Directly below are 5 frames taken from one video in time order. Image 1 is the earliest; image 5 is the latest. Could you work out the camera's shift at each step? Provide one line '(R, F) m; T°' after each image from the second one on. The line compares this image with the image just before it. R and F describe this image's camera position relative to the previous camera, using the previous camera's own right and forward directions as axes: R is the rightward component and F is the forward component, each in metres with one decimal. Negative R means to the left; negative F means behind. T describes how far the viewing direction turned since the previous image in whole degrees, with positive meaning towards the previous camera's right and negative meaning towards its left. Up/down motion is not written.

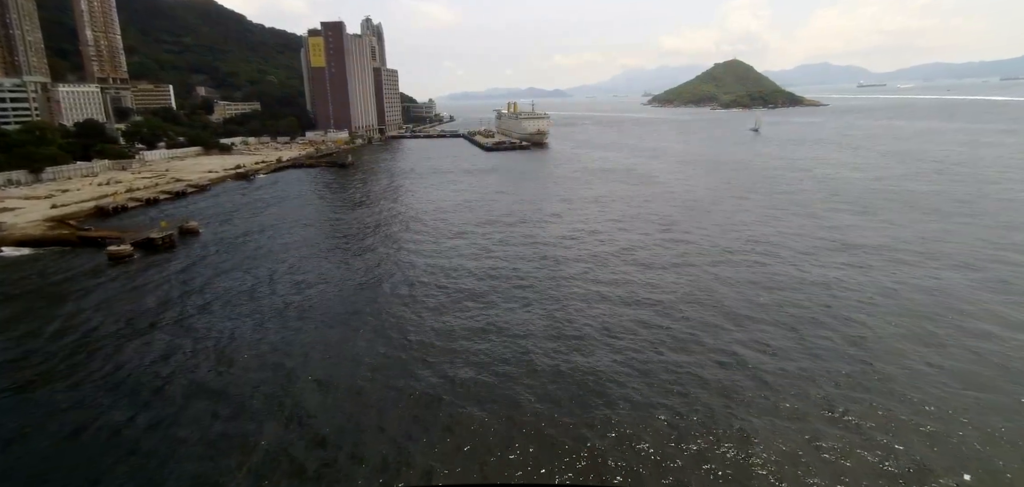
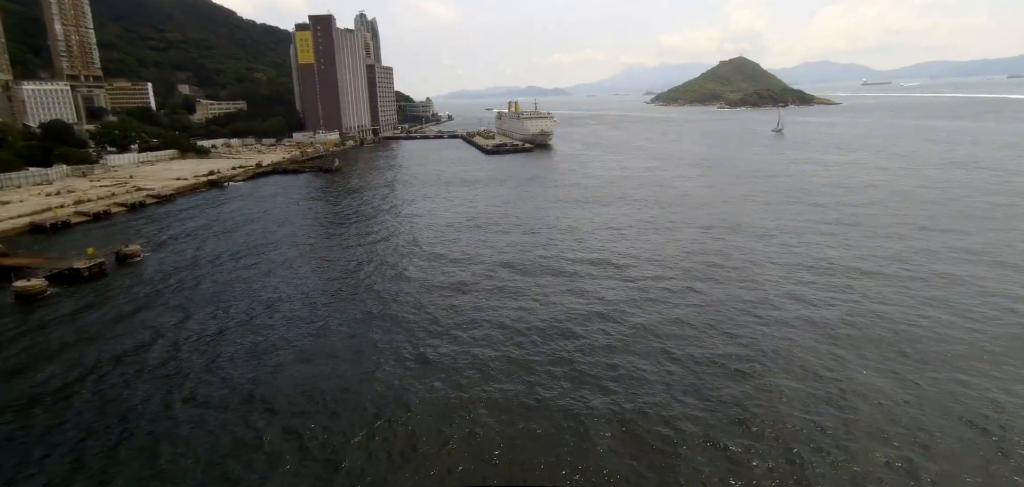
(-0.4, +4.1) m; 0°
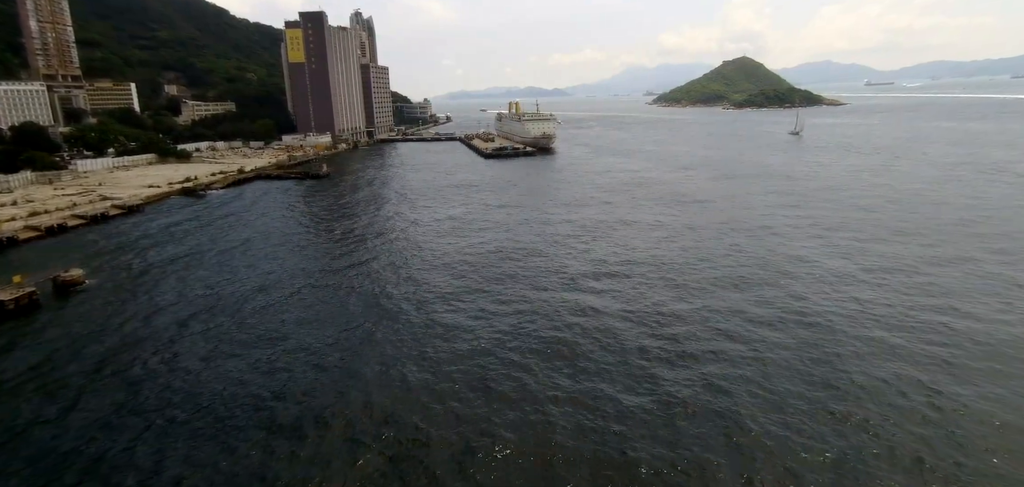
(-0.2, +2.8) m; 0°
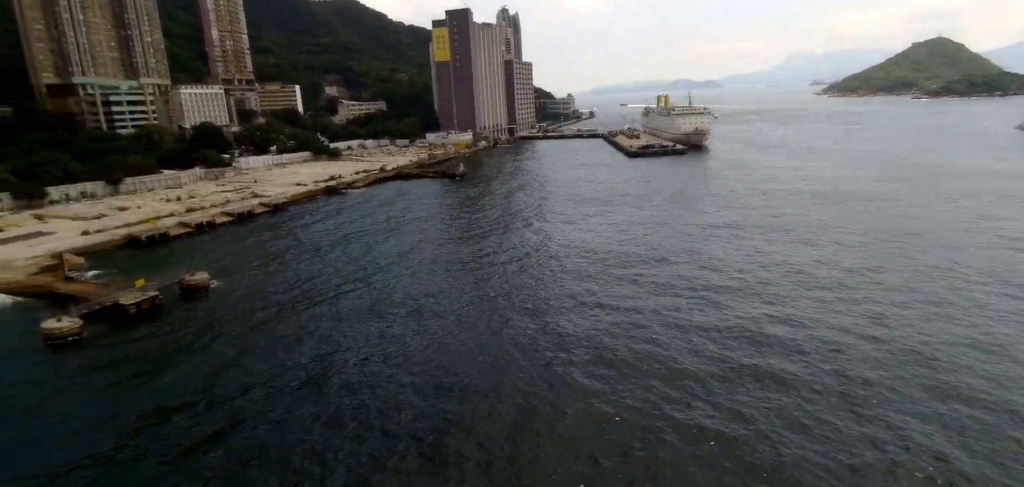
(-1.2, +4.2) m; -15°
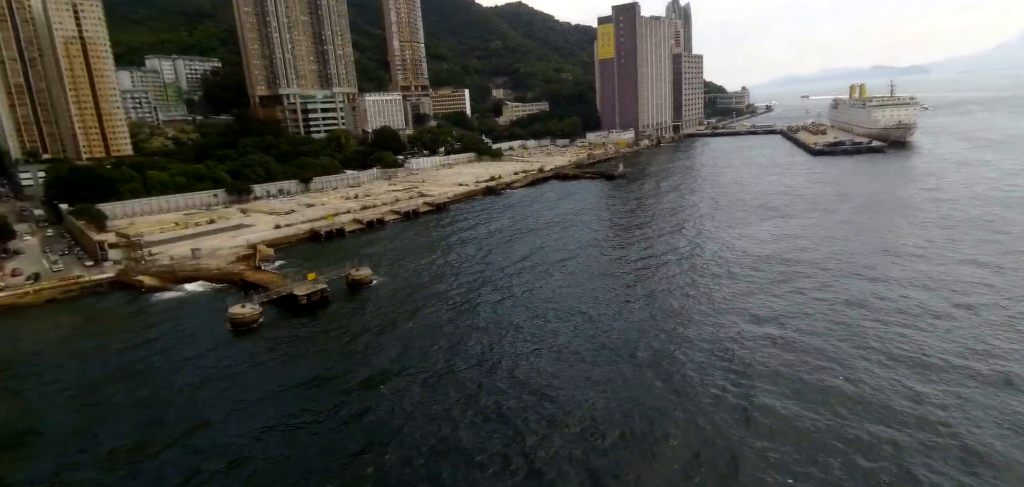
(-0.2, +1.3) m; -17°
